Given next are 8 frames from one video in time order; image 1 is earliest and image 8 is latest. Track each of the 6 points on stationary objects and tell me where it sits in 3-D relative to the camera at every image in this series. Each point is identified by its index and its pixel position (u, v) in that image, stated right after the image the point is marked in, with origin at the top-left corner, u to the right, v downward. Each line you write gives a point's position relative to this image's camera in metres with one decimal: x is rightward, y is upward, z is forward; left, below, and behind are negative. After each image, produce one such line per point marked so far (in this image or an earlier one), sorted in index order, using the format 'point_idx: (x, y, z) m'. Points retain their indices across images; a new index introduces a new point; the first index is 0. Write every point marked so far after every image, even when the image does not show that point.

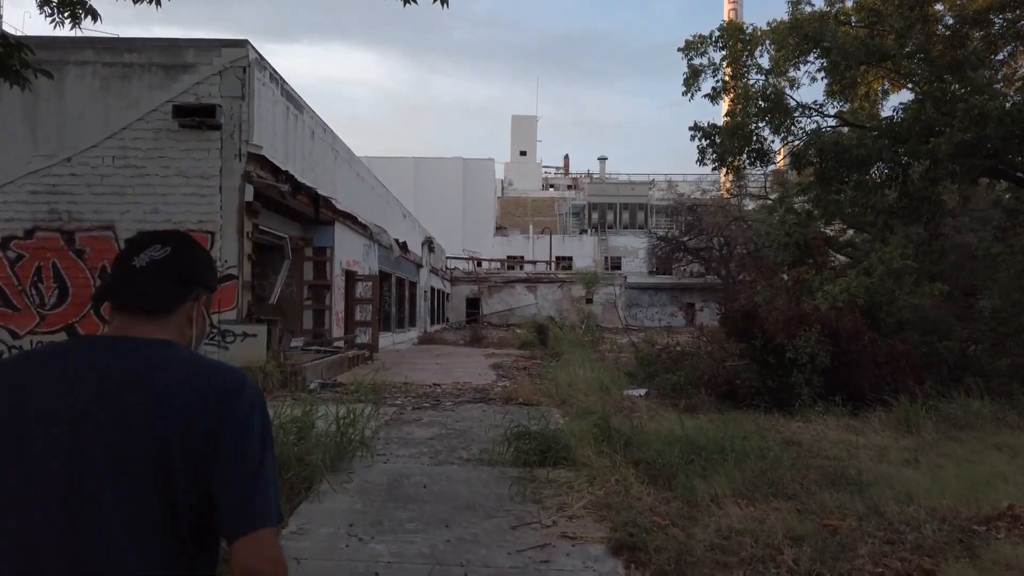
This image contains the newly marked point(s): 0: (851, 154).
0: (+5.1, +2.0, +11.3) m
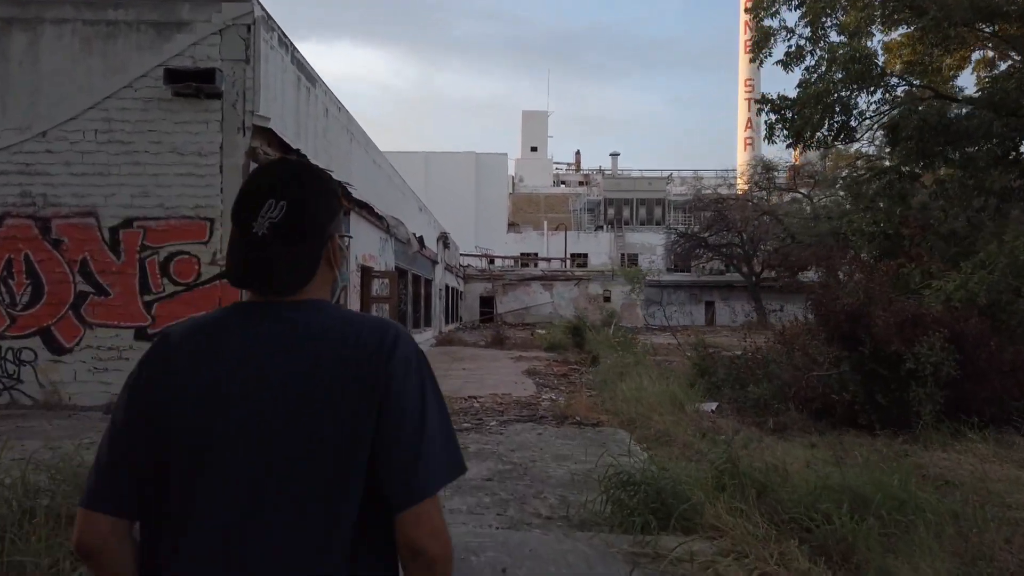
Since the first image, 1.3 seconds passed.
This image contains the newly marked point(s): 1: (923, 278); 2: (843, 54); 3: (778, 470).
0: (+5.7, +2.1, +9.6) m
1: (+5.4, +0.1, +9.9) m
2: (+4.8, +3.4, +10.7) m
3: (+2.0, -1.4, +5.6) m
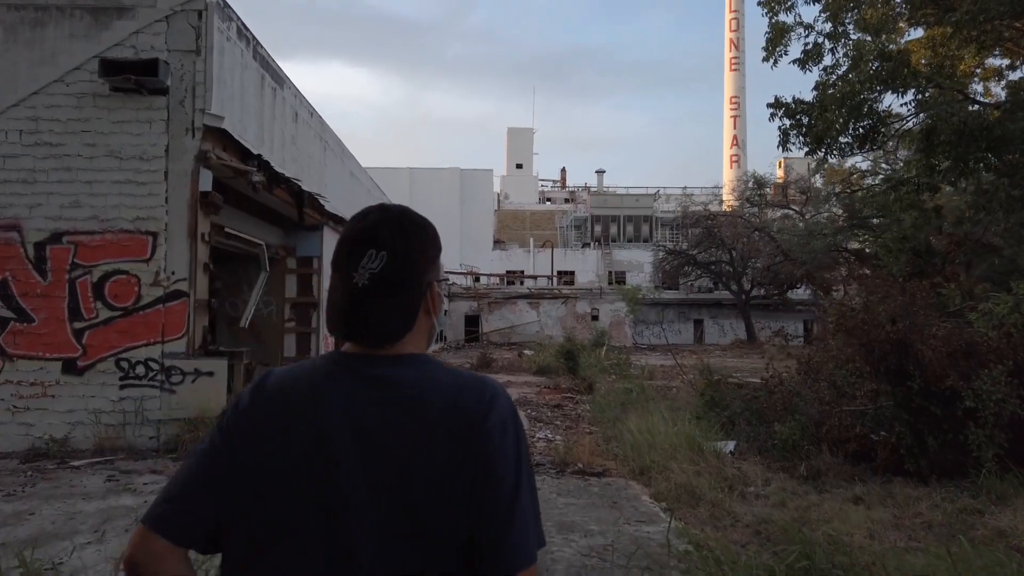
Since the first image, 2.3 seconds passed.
0: (+5.6, +1.8, +8.6) m
1: (+5.3, -0.1, +8.8) m
2: (+4.6, +3.1, +9.6) m
3: (+2.0, -1.5, +4.4) m
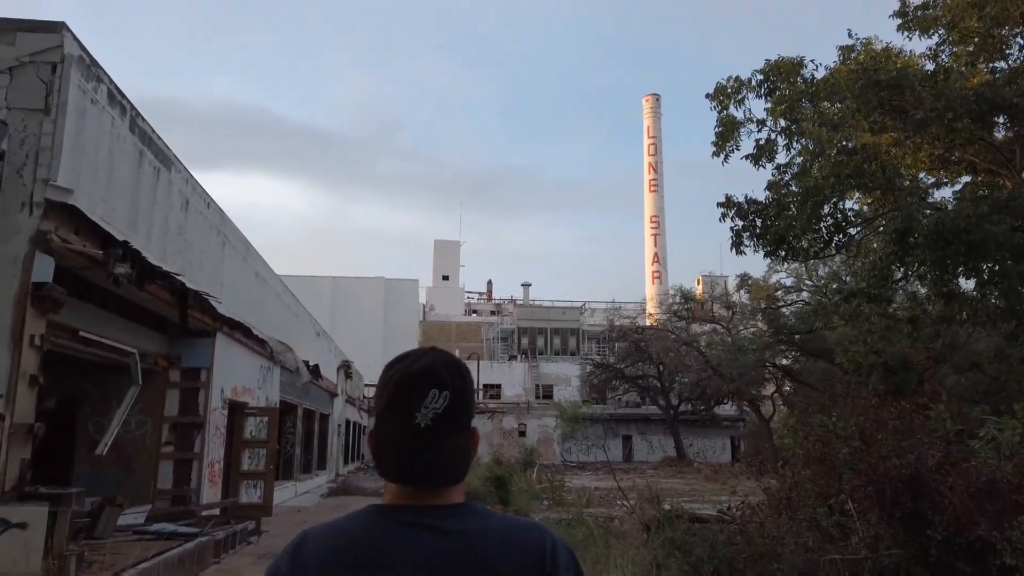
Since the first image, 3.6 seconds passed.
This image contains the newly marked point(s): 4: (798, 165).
0: (+4.9, +0.5, +7.8) m
1: (+4.5, -1.4, +7.6) m
2: (+3.8, +1.7, +8.9) m
3: (+1.6, -2.1, +2.8) m
4: (+3.6, +1.5, +9.4) m
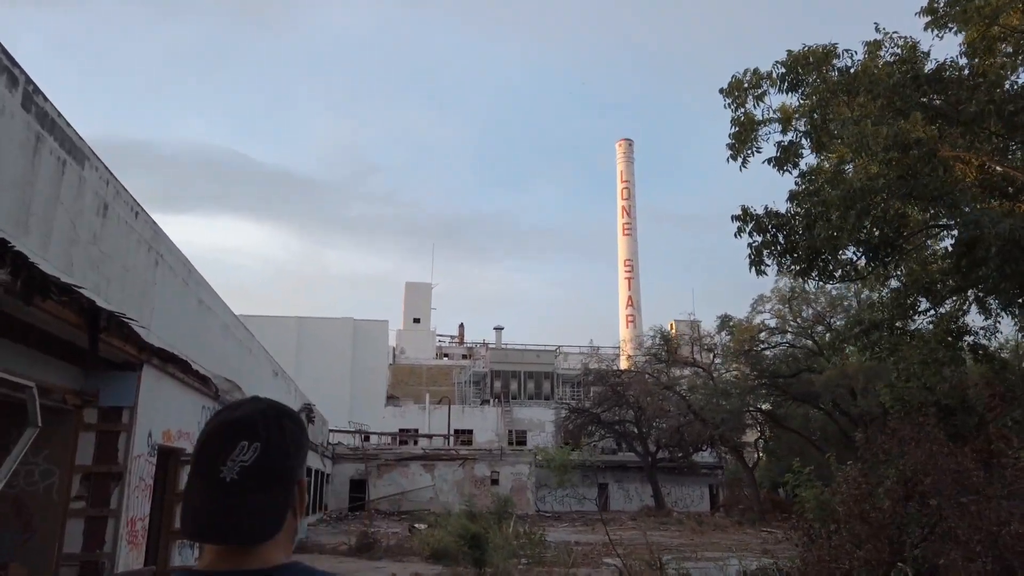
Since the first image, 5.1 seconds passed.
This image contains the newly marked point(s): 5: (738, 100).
0: (+4.7, +0.4, +6.5) m
1: (+4.4, -1.5, +6.2) m
2: (+3.6, +1.5, +7.6) m
3: (+1.7, -1.9, +1.3) m
4: (+3.4, +1.3, +8.1) m
5: (+2.5, +2.1, +8.2) m
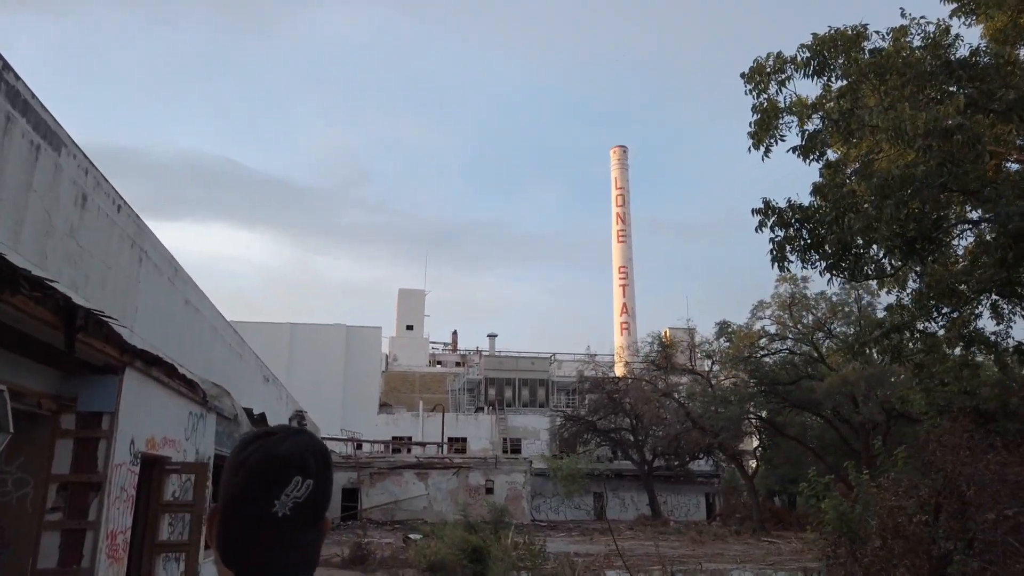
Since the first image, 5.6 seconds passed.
0: (+4.8, +0.4, +6.0) m
1: (+4.5, -1.5, +5.7) m
2: (+3.7, +1.5, +7.2) m
3: (+1.8, -1.8, +0.7) m
4: (+3.5, +1.3, +7.6) m
5: (+2.6, +2.1, +7.7) m
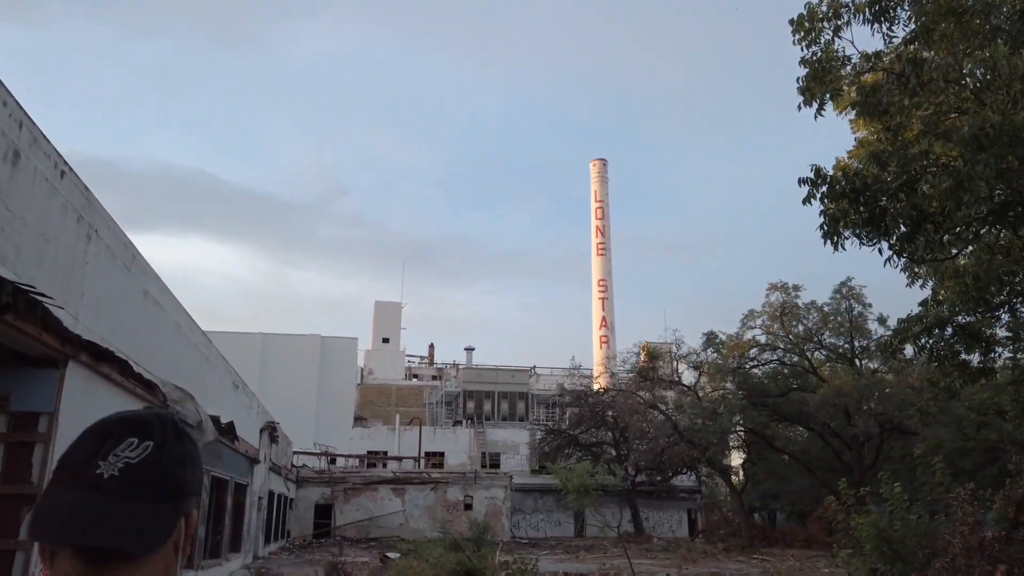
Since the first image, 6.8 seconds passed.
0: (+5.0, +0.6, +5.1) m
1: (+4.6, -1.3, +4.7) m
2: (+3.8, +1.7, +6.2) m
3: (+2.1, -1.5, -0.4) m
4: (+3.6, +1.5, +6.6) m
5: (+2.7, +2.3, +6.7) m
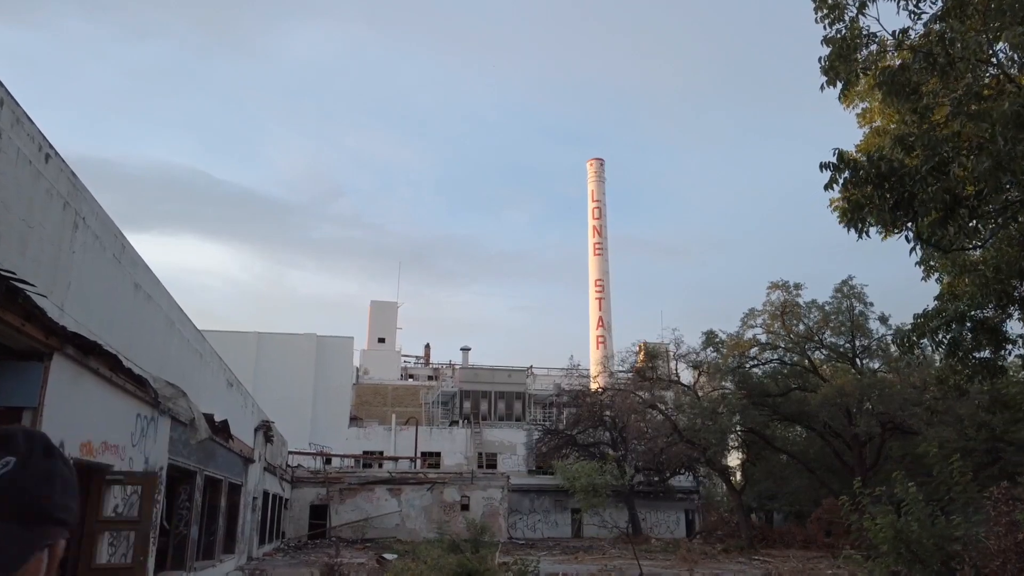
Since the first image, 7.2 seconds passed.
0: (+5.1, +0.7, +4.8) m
1: (+4.7, -1.2, +4.4) m
2: (+3.9, +1.8, +5.9) m
3: (+2.2, -1.4, -0.7) m
4: (+3.7, +1.6, +6.3) m
5: (+2.8, +2.4, +6.4) m
